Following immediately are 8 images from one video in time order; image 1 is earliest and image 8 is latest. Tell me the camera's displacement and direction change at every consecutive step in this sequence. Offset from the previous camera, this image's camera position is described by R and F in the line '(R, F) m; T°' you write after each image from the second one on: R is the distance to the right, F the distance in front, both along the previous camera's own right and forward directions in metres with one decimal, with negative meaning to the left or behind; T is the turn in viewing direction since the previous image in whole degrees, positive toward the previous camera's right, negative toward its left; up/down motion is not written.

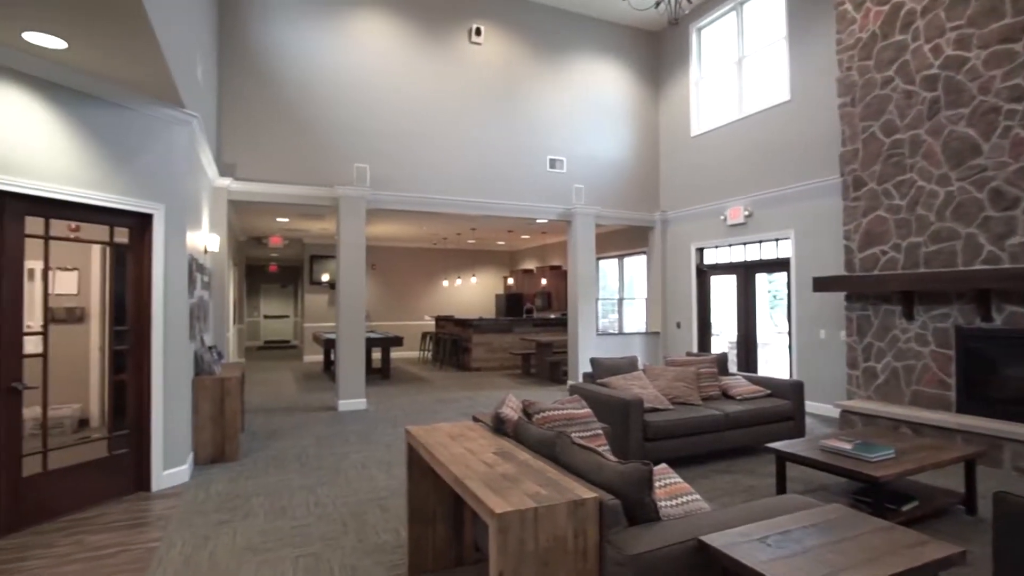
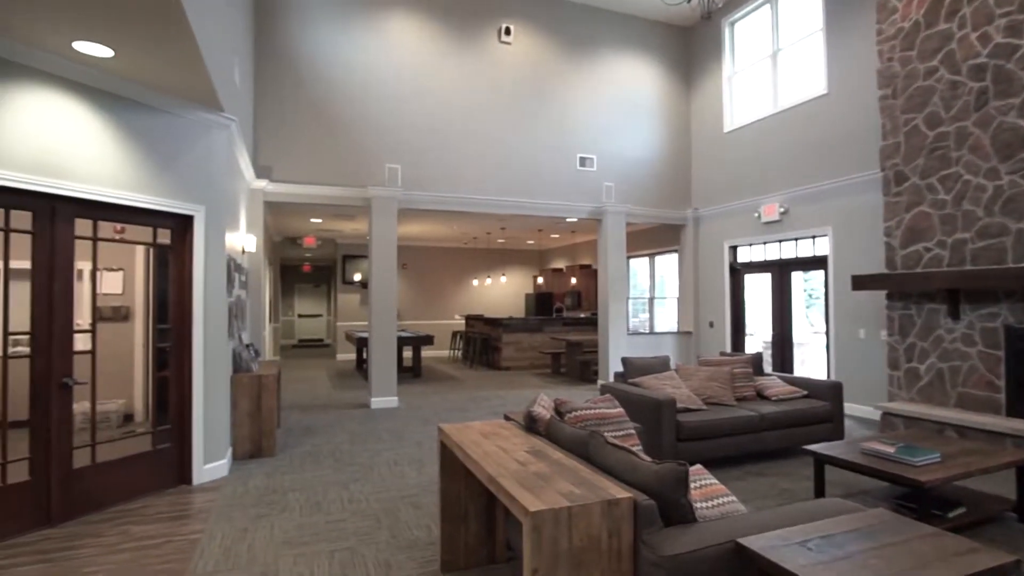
(0.0, 0.0) m; -3°
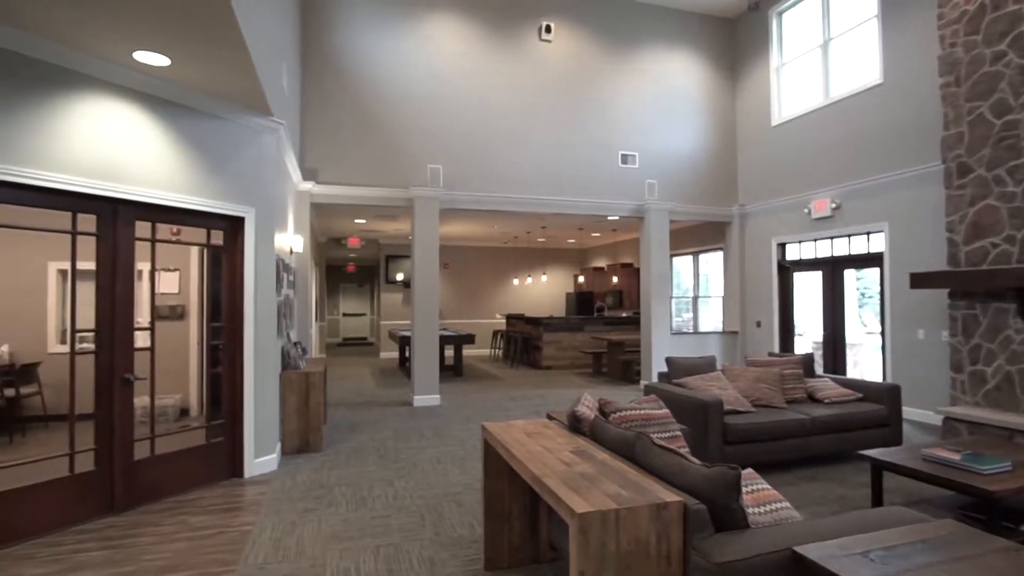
(0.0, 0.0) m; -4°
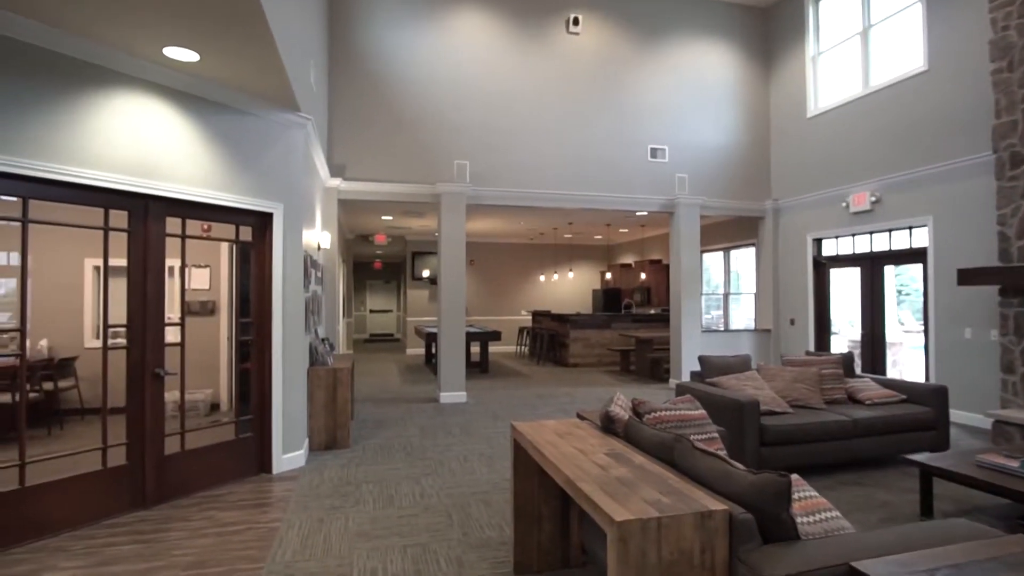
(0.0, +0.1) m; -2°
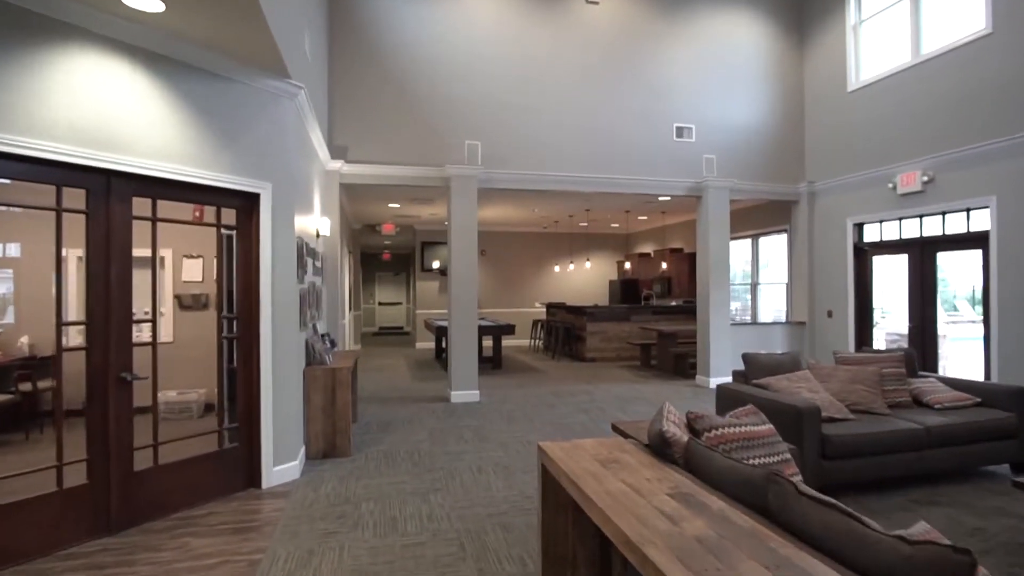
(-0.1, +0.5) m; -1°
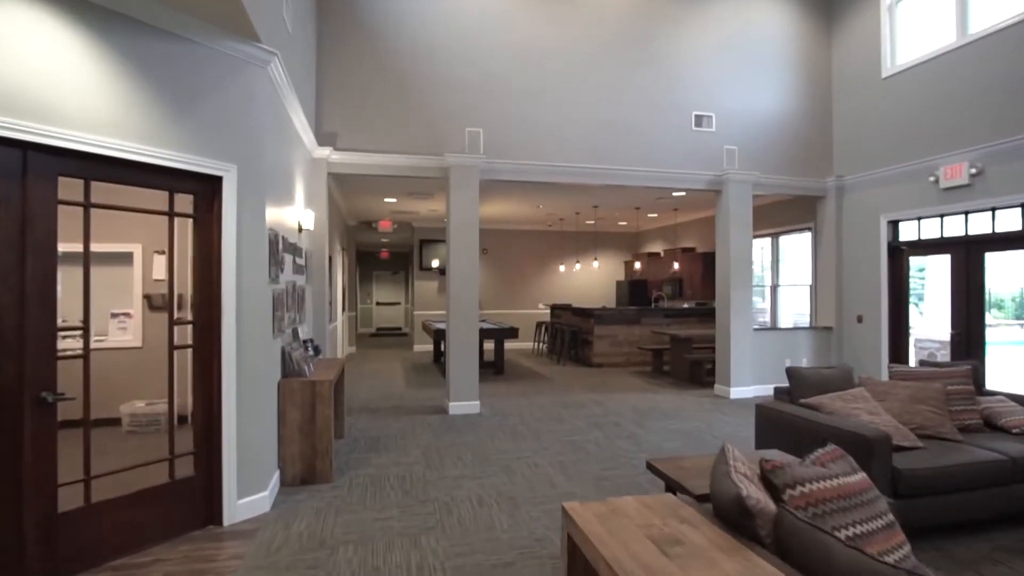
(0.0, +0.6) m; 0°
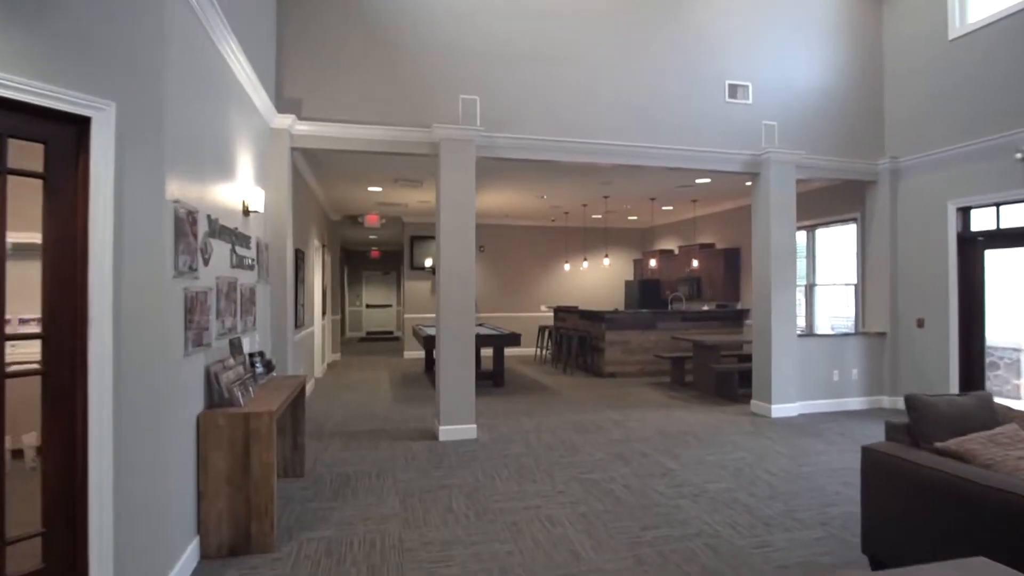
(-0.1, +1.1) m; 0°
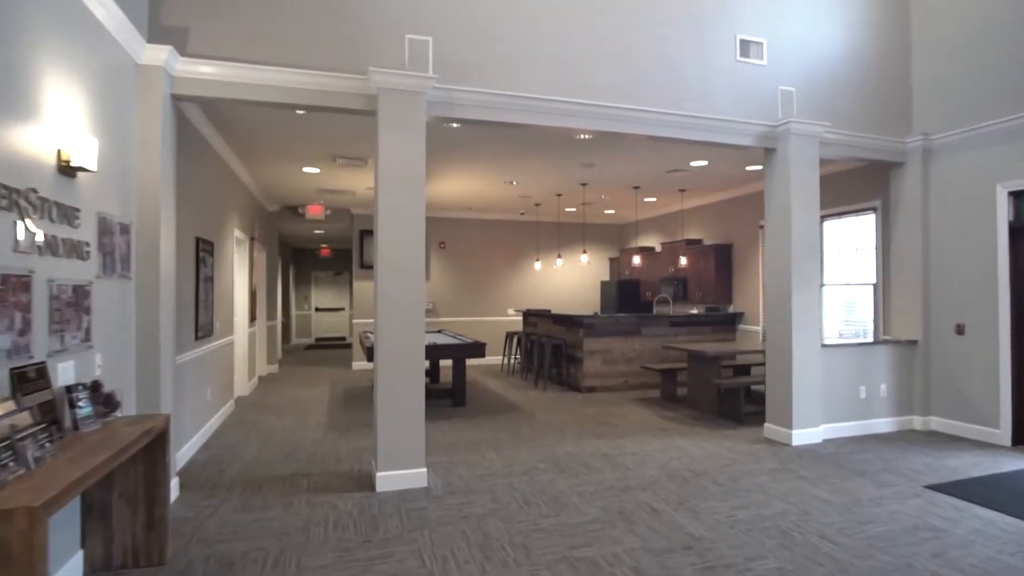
(0.0, +1.2) m; +3°
